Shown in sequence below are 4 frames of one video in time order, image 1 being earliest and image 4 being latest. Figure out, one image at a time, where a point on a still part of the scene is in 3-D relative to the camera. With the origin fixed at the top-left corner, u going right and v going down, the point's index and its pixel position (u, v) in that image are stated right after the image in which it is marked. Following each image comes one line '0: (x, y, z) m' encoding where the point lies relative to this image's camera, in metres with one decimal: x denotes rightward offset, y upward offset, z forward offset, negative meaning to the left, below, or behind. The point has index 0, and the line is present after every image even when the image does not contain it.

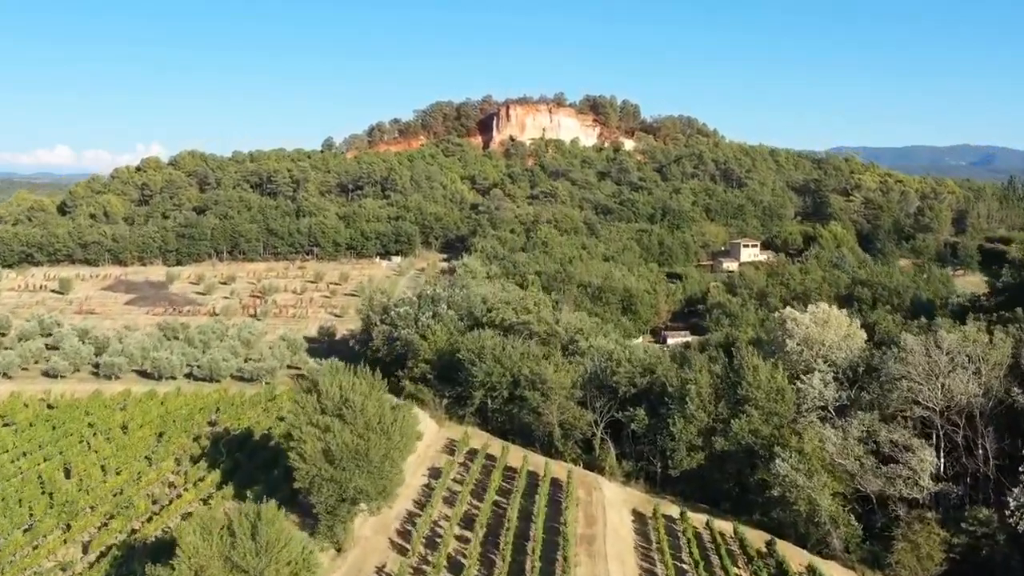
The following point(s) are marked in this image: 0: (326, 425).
0: (-5.2, -3.8, +19.4) m
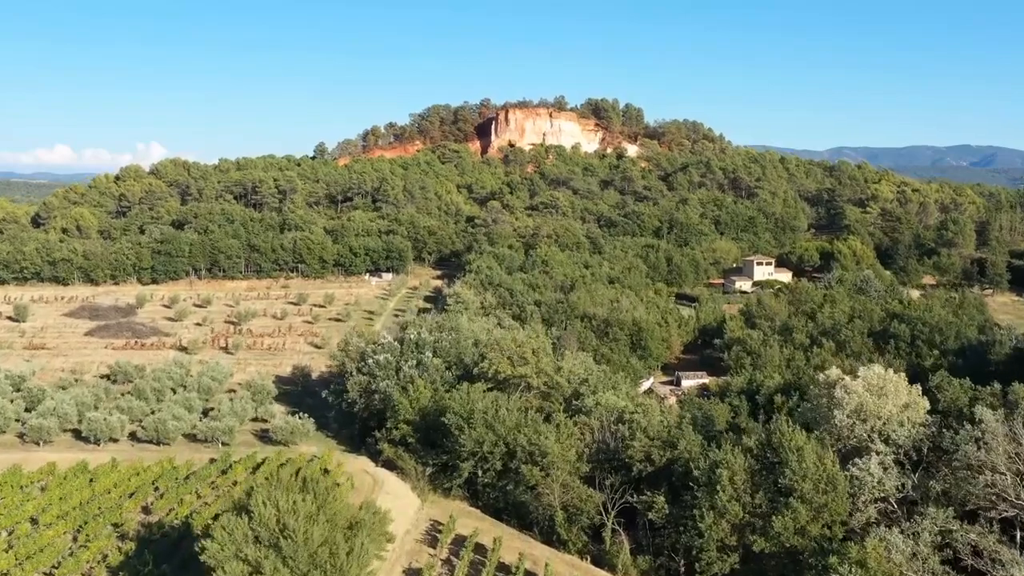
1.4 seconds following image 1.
0: (-5.4, -5.8, +14.8) m
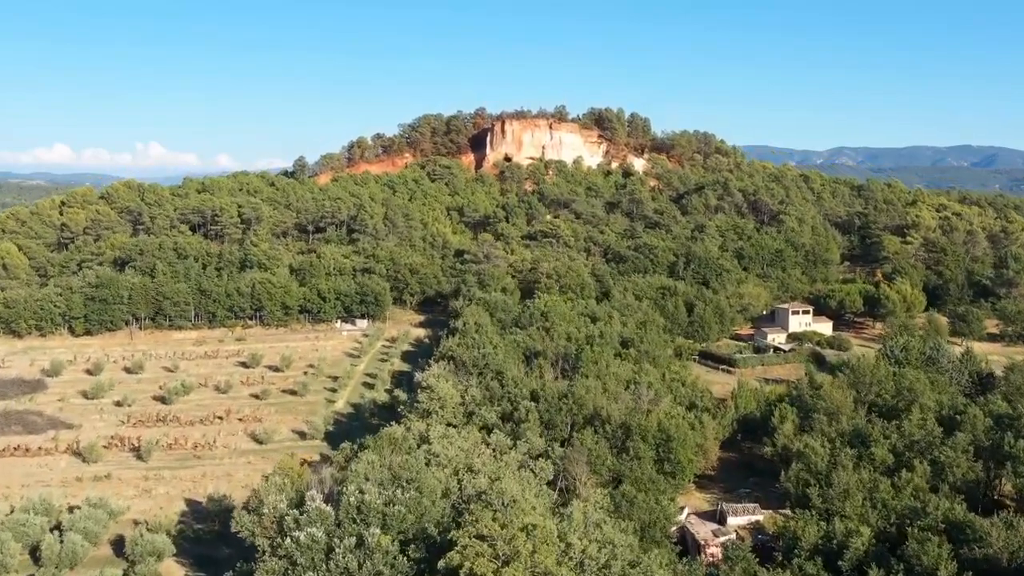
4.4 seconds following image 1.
0: (-5.9, -10.2, +5.0) m
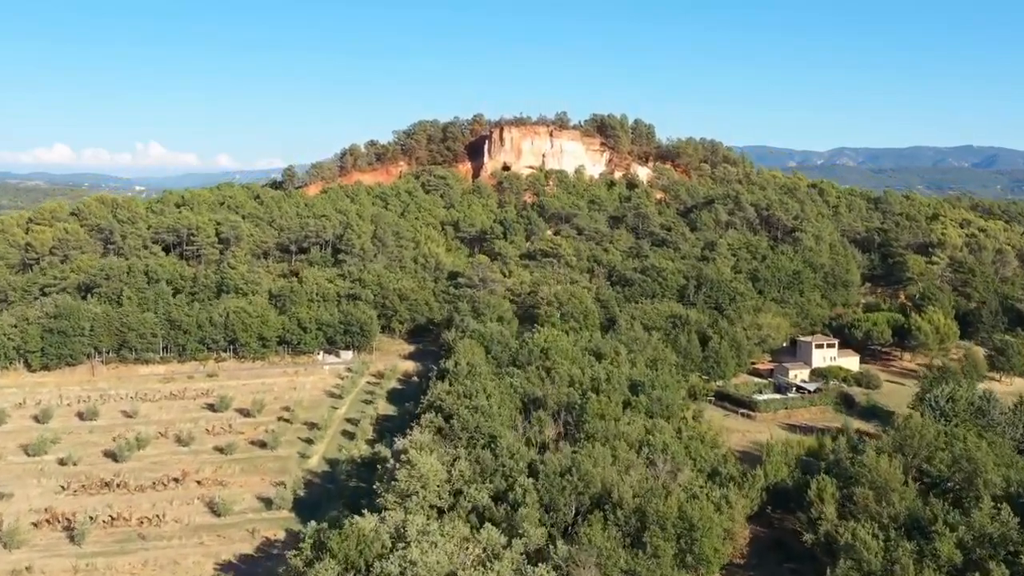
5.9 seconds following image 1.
0: (-6.1, -12.5, 0.0) m
